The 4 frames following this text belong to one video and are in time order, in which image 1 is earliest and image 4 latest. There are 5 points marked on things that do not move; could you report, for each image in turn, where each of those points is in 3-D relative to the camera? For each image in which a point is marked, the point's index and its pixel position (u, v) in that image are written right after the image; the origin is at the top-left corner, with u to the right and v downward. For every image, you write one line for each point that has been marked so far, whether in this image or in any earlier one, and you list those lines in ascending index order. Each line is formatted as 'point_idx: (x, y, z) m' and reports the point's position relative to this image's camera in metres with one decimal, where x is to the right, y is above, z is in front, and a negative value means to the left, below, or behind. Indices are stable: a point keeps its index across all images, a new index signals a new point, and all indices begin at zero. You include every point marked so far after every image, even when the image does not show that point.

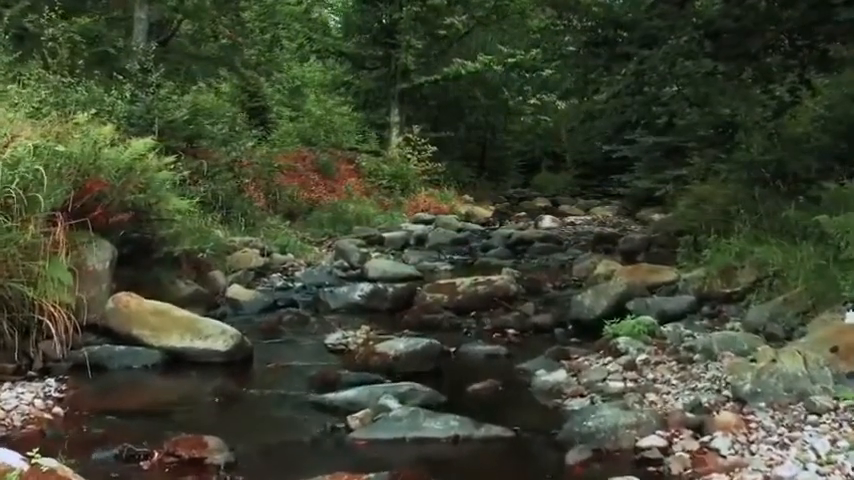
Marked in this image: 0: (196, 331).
0: (-1.8, -0.7, +6.9) m
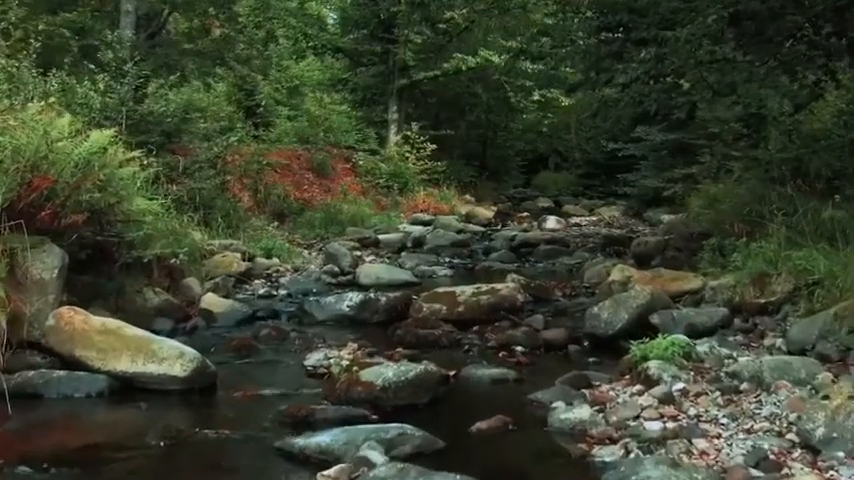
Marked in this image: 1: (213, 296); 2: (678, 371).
0: (-1.8, -0.7, +5.9) m
1: (-2.1, -0.6, +8.9) m
2: (+1.6, -0.8, +5.6) m
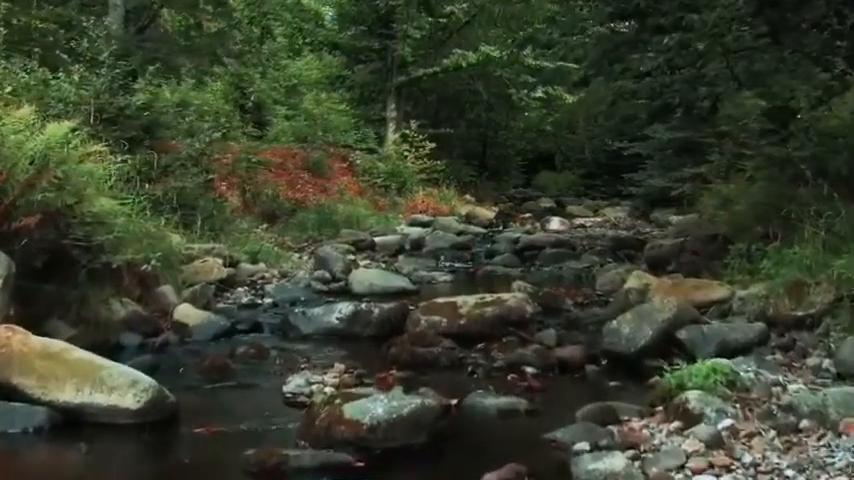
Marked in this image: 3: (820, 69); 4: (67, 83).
0: (-1.8, -0.8, +5.0) m
1: (-2.1, -0.6, +8.0) m
2: (+1.6, -0.9, +4.7) m
3: (+4.1, +1.8, +9.3) m
4: (-4.3, +1.9, +10.7) m
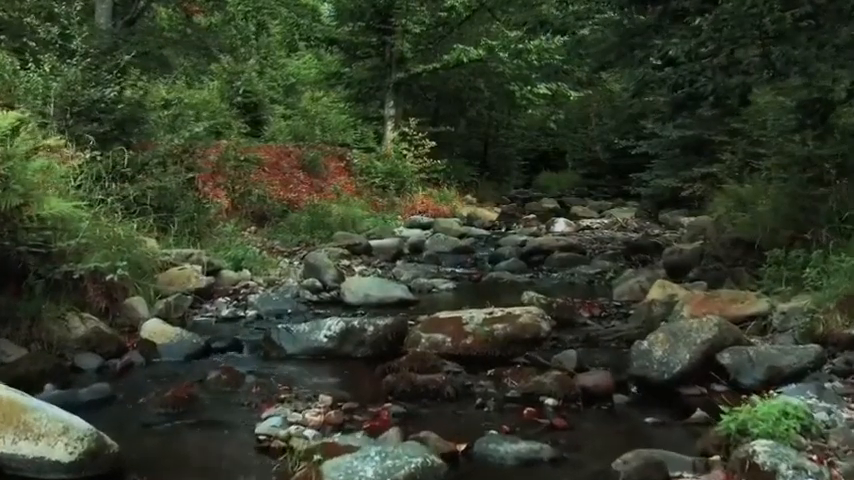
0: (-1.8, -0.8, +4.1) m
1: (-2.1, -0.7, +7.1) m
2: (+1.6, -0.9, +3.8) m
3: (+4.1, +1.7, +8.4) m
4: (-4.3, +1.8, +9.7) m
